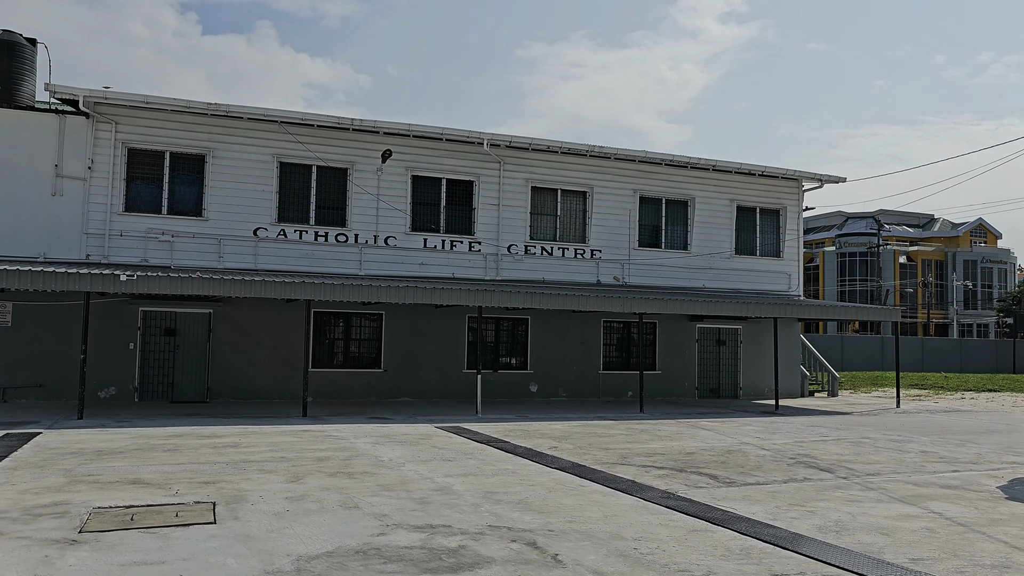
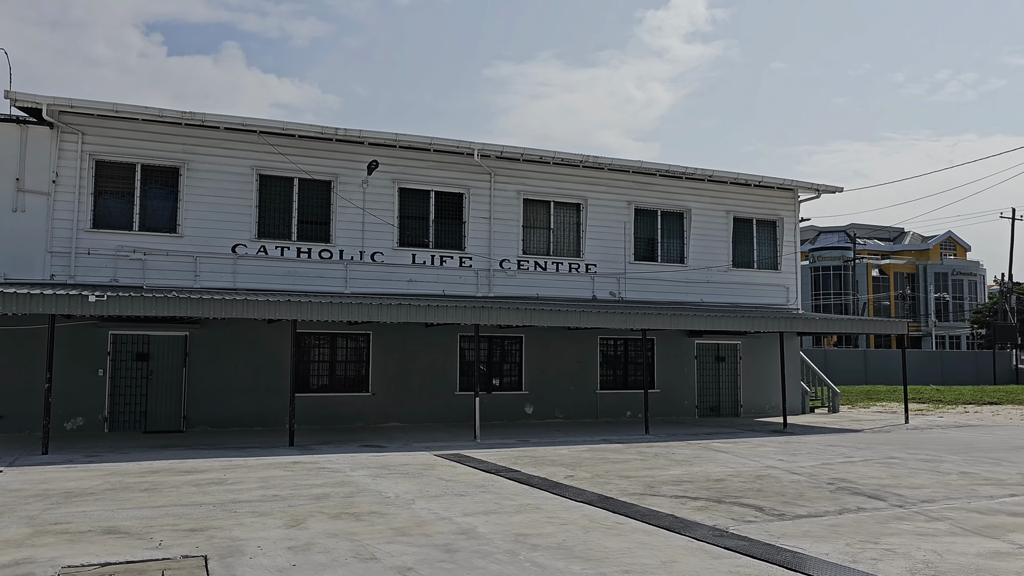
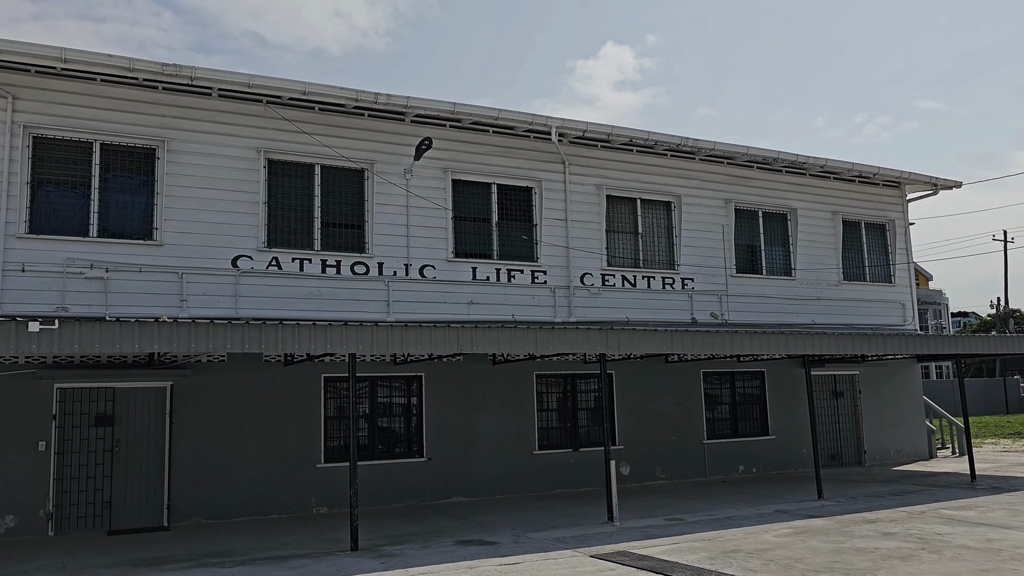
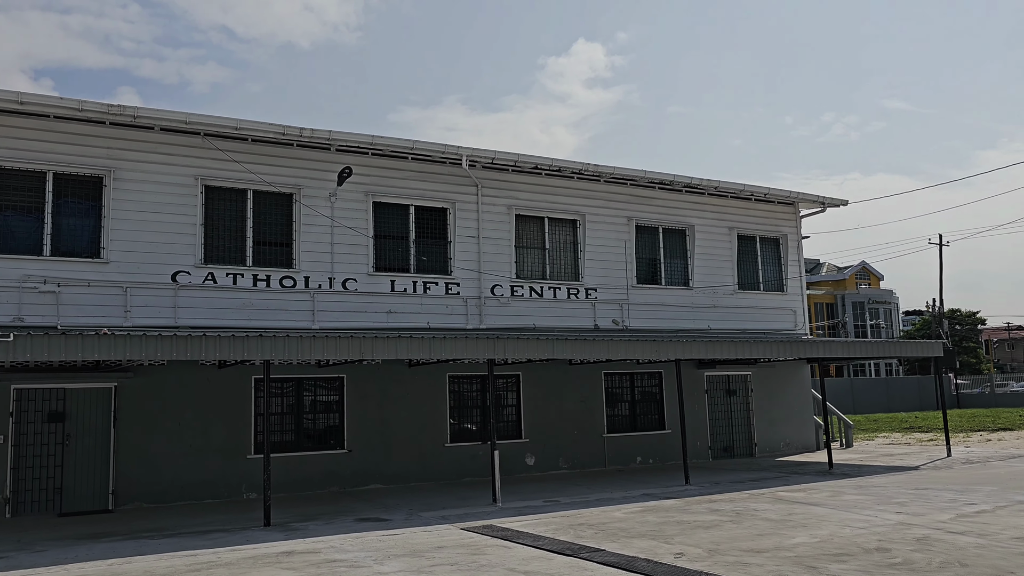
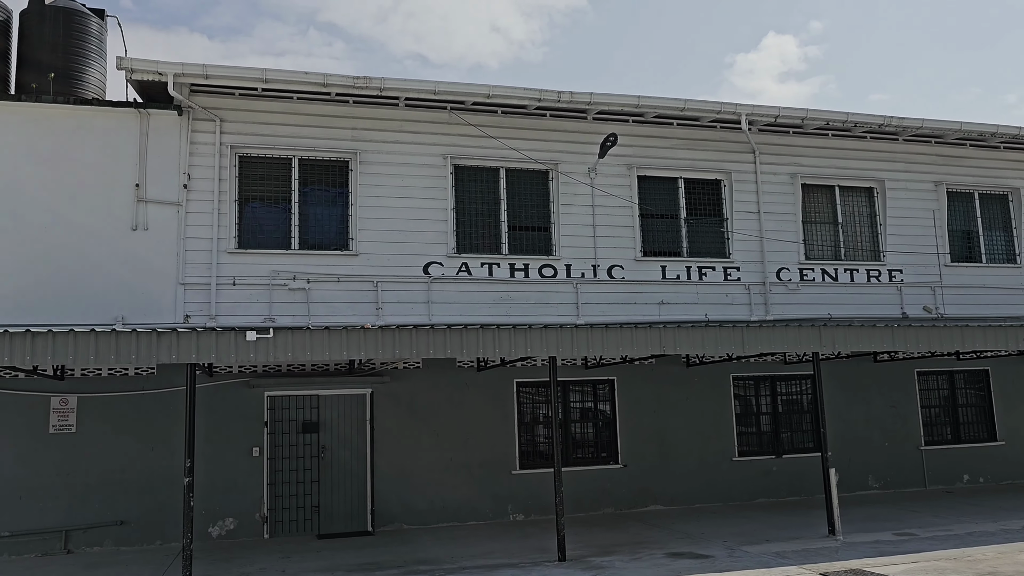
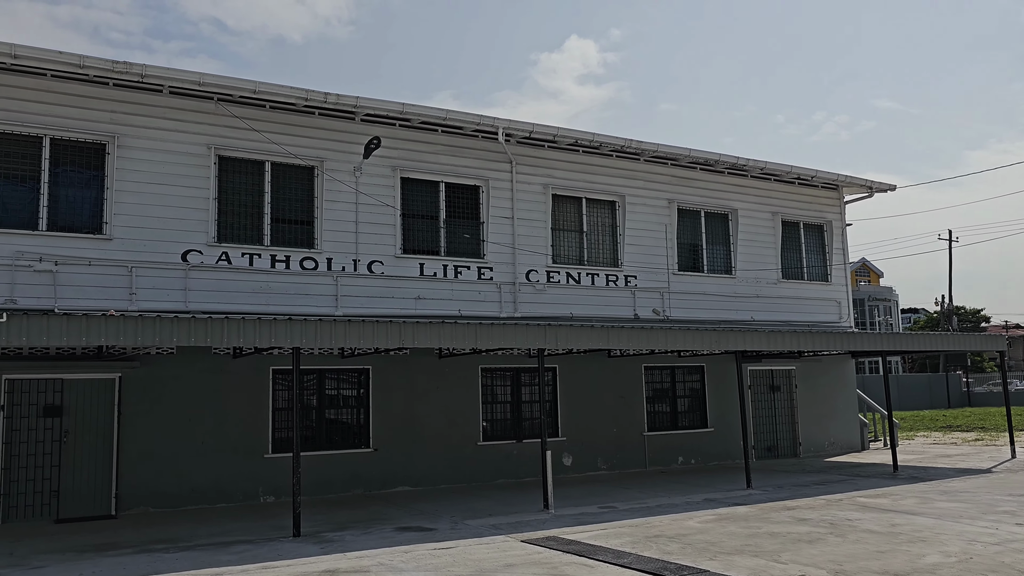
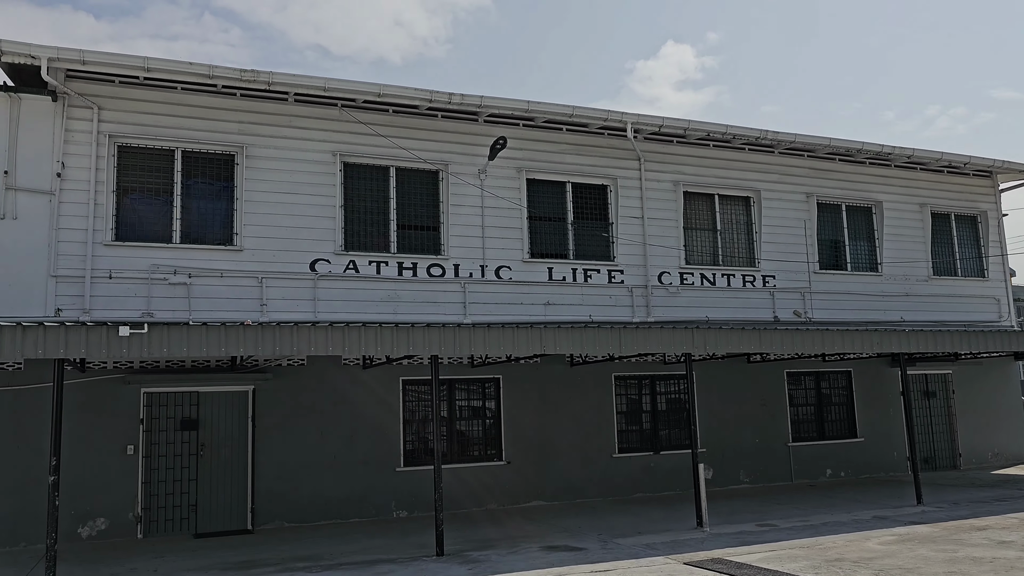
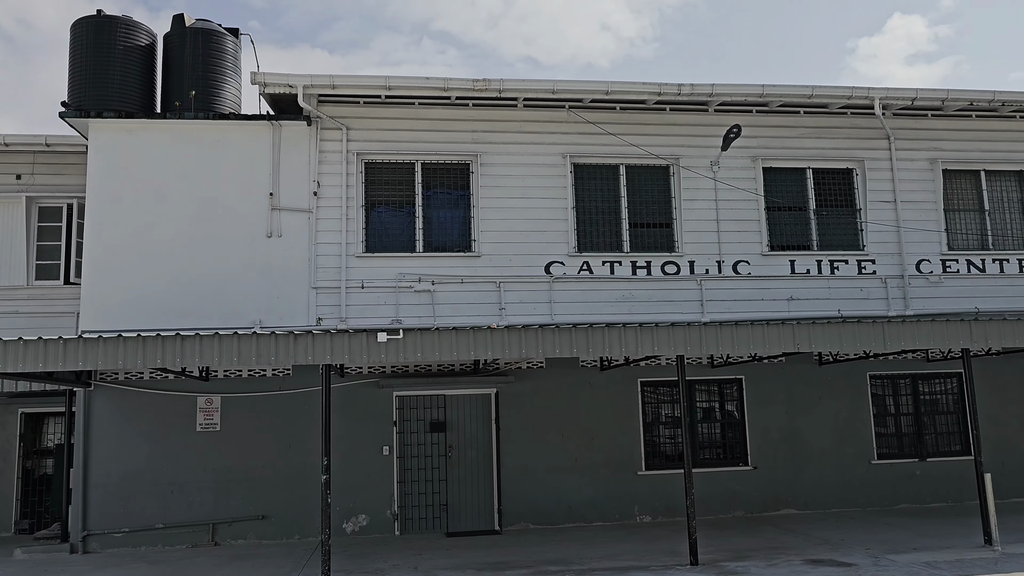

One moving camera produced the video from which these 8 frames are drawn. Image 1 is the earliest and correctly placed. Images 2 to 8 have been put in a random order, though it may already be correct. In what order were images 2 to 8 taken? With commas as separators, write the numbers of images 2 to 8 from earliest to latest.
2, 4, 6, 3, 7, 5, 8
